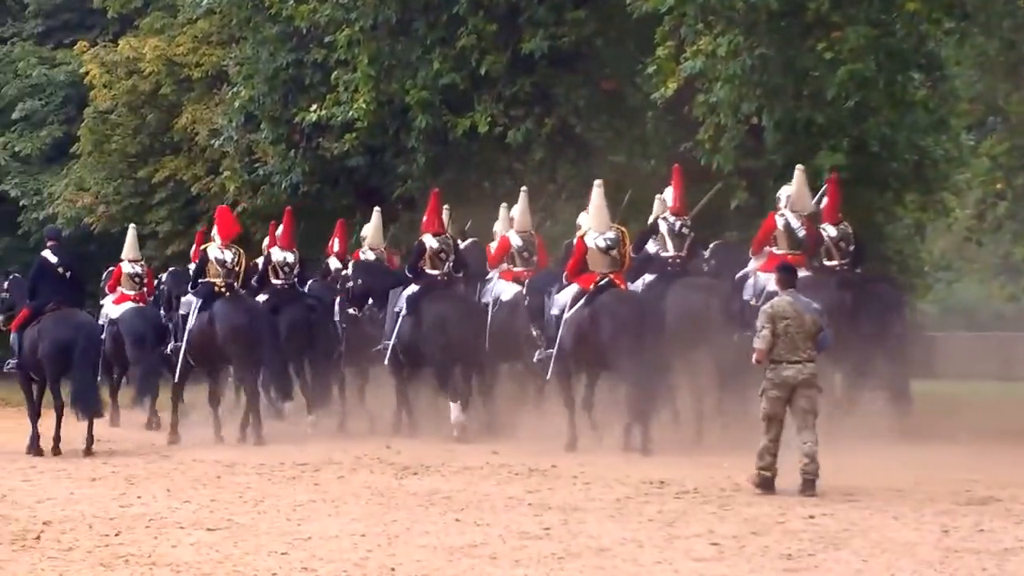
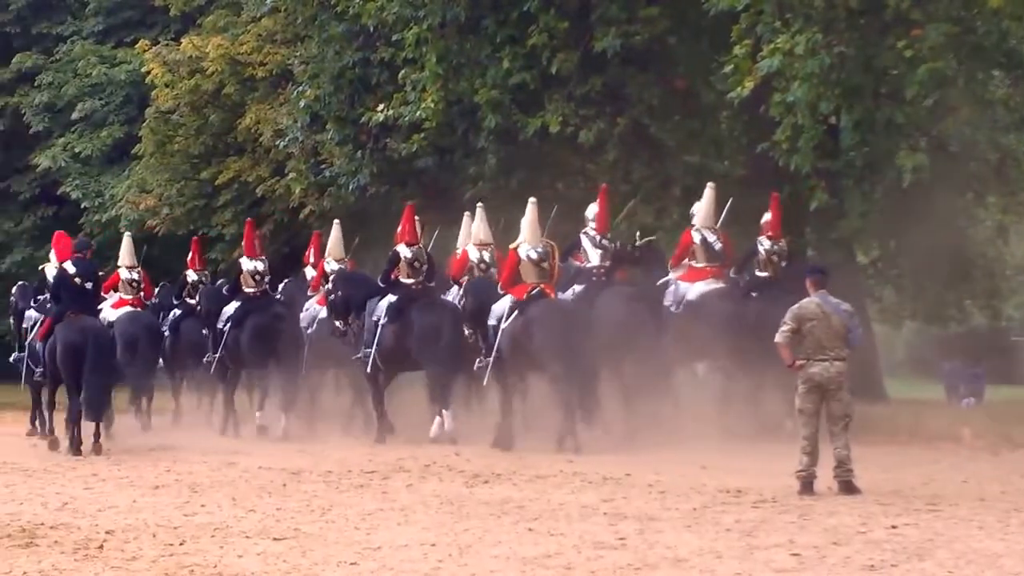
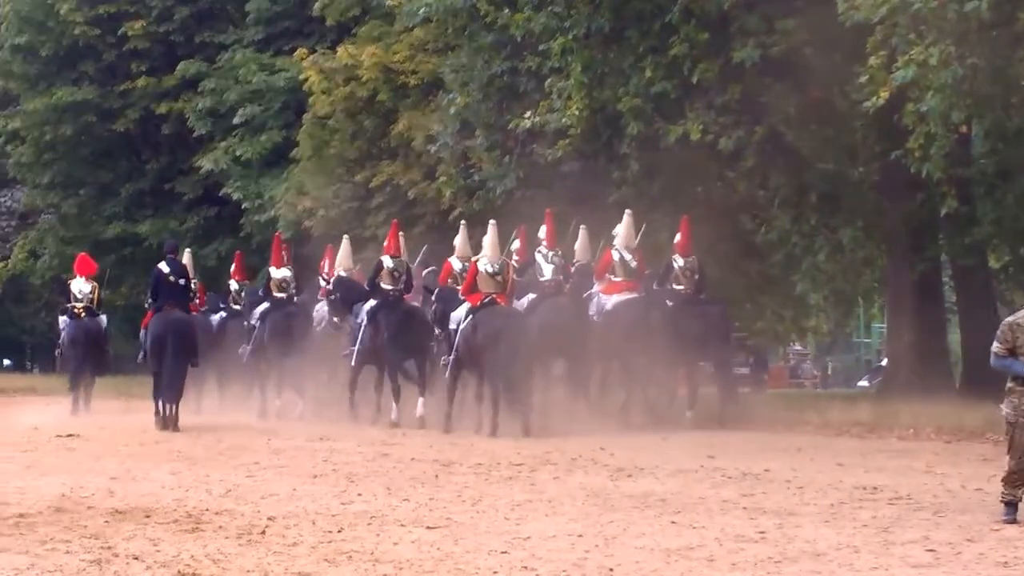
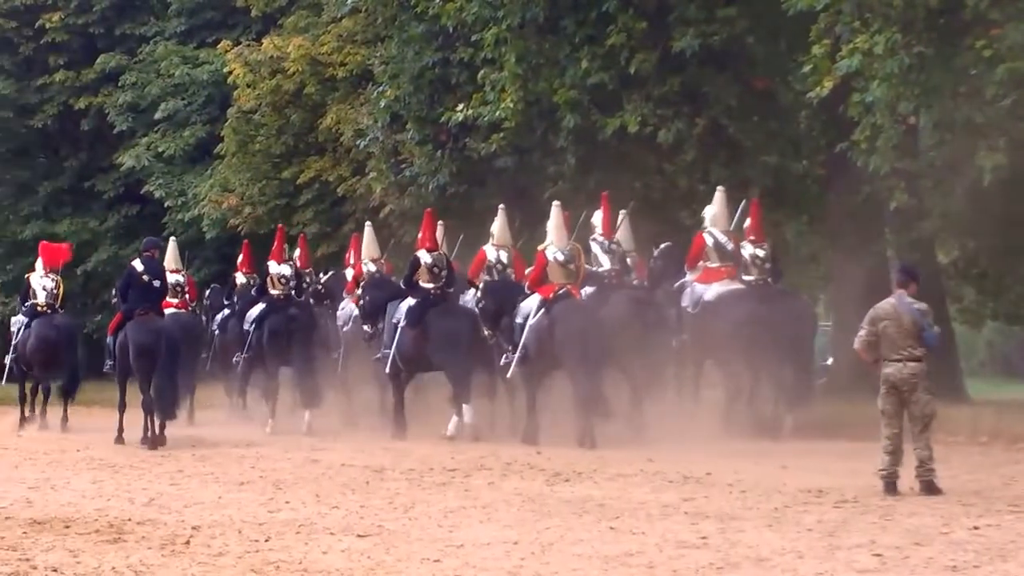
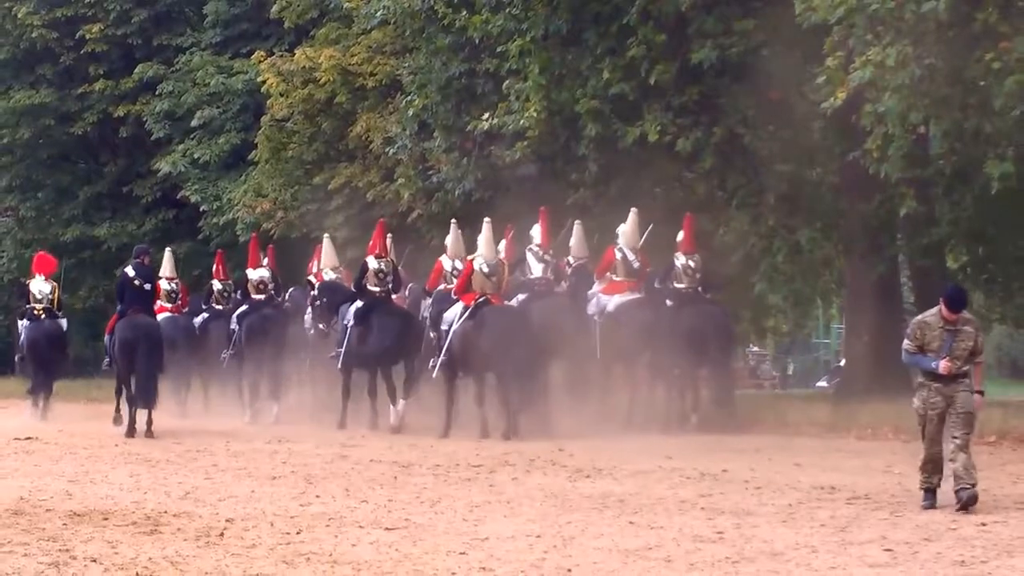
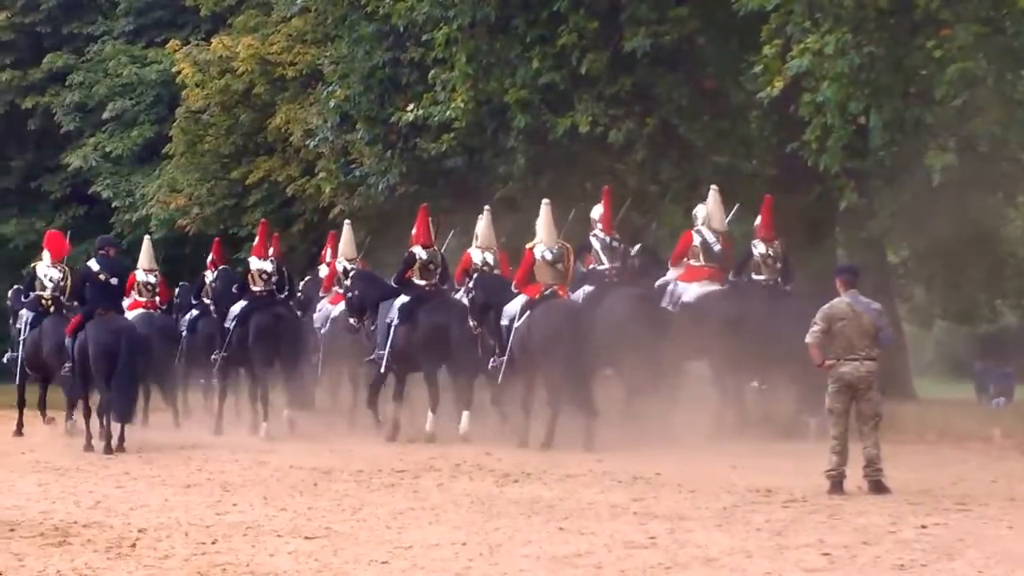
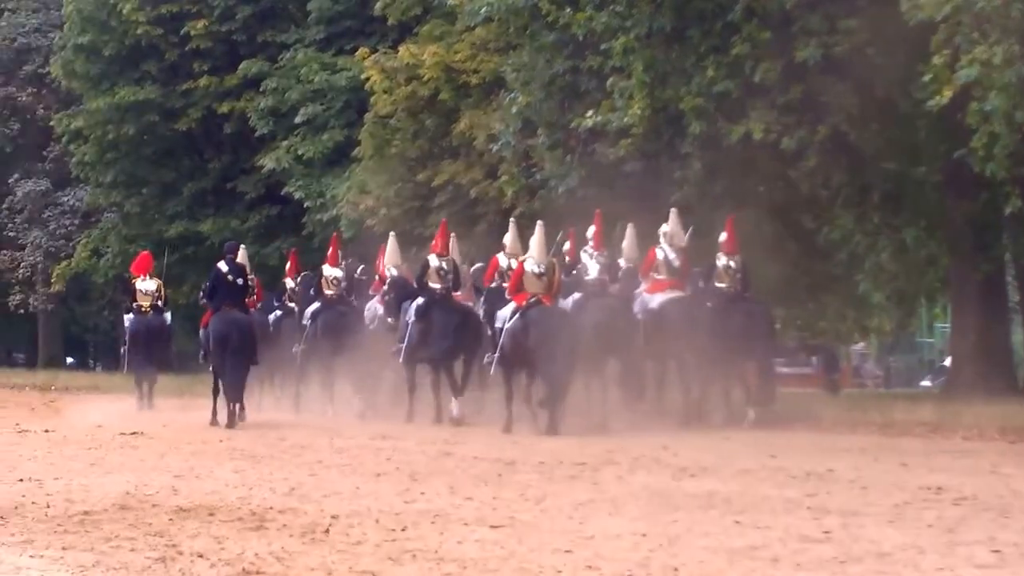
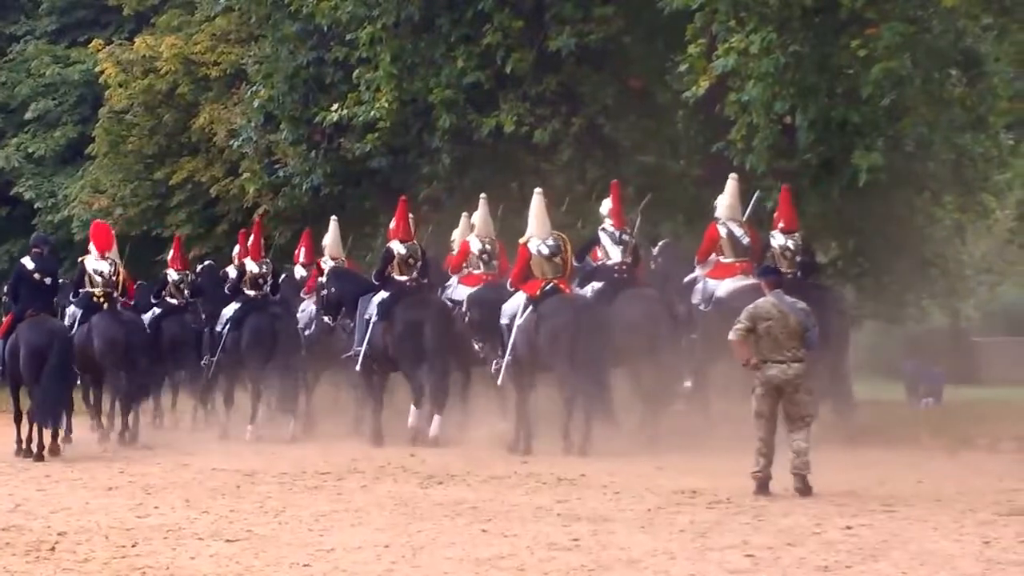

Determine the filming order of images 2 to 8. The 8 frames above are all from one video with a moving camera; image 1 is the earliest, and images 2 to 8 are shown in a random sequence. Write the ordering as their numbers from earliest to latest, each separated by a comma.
8, 2, 6, 4, 5, 3, 7
